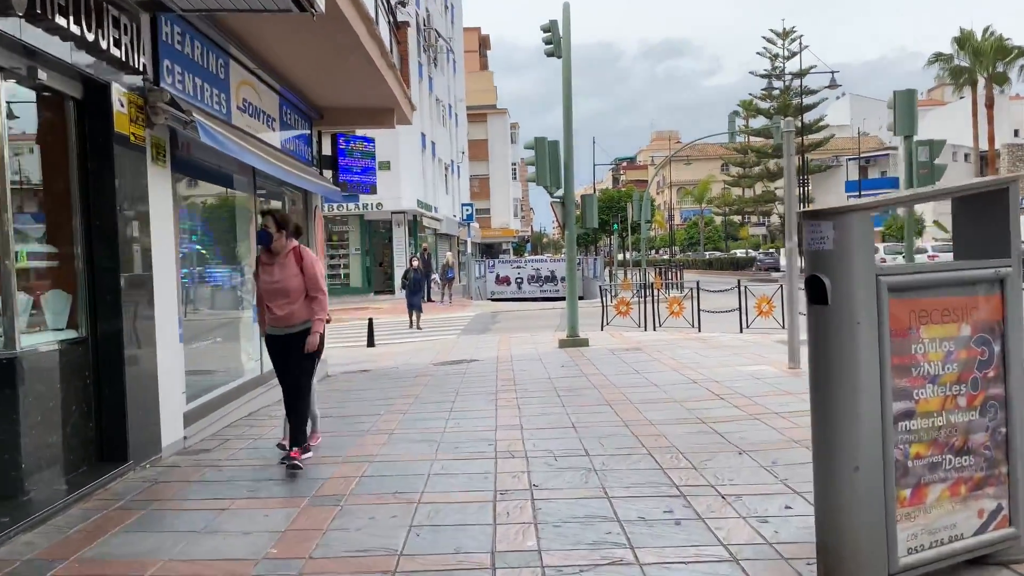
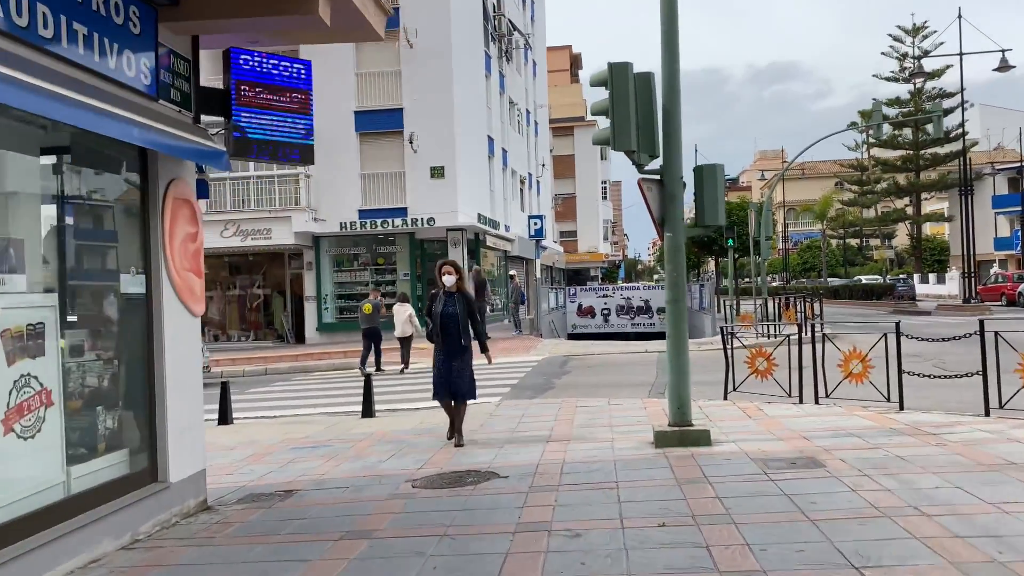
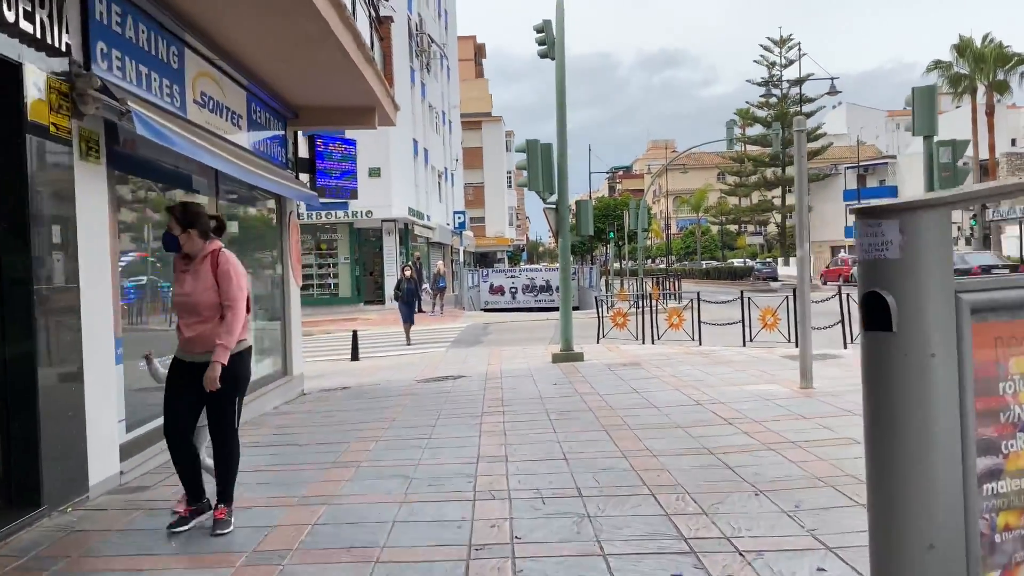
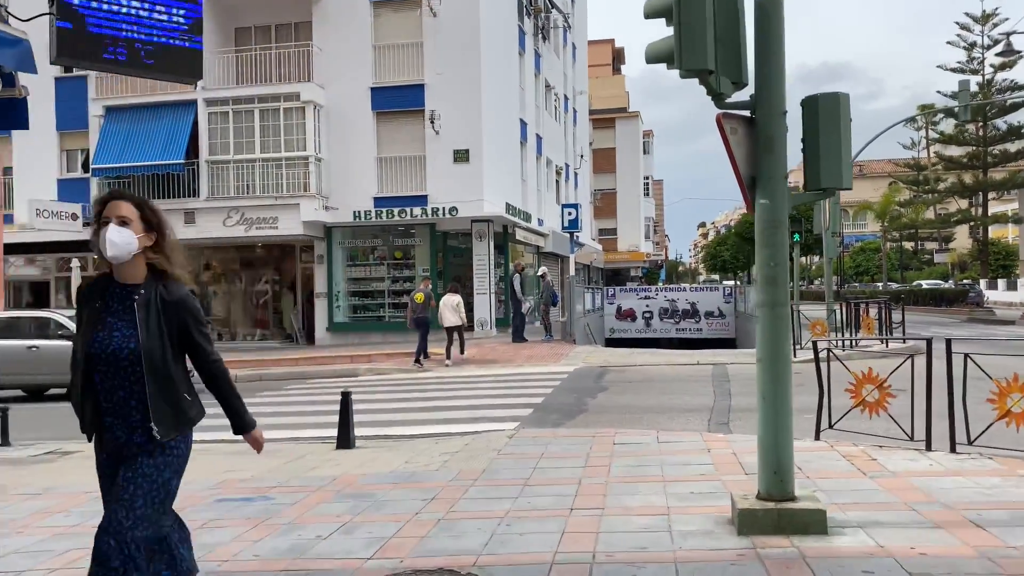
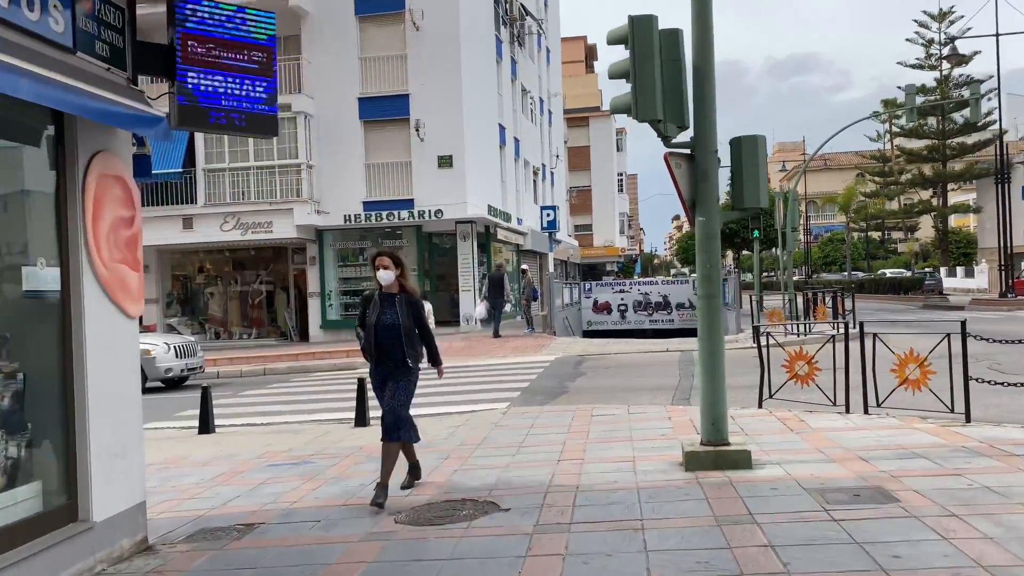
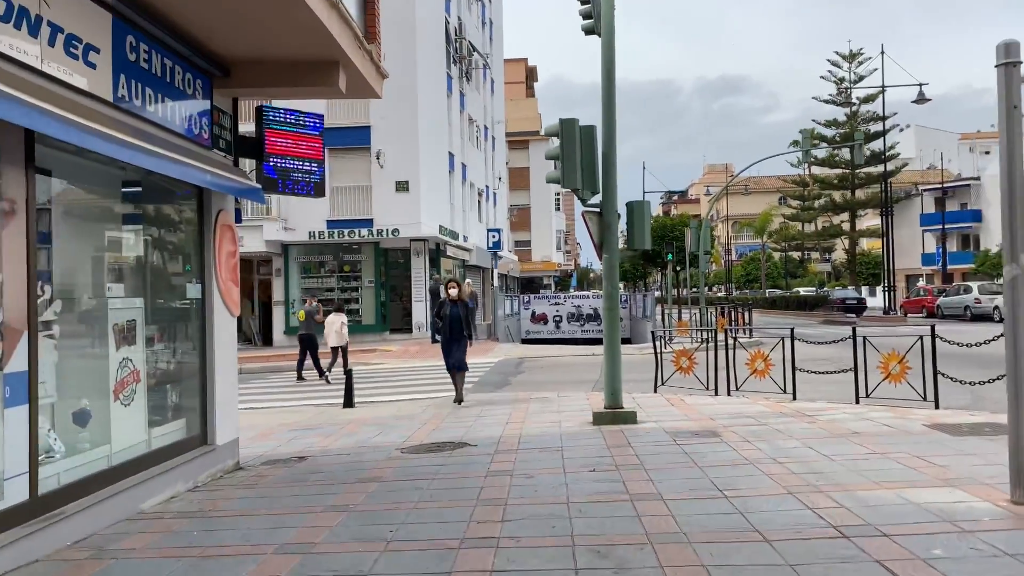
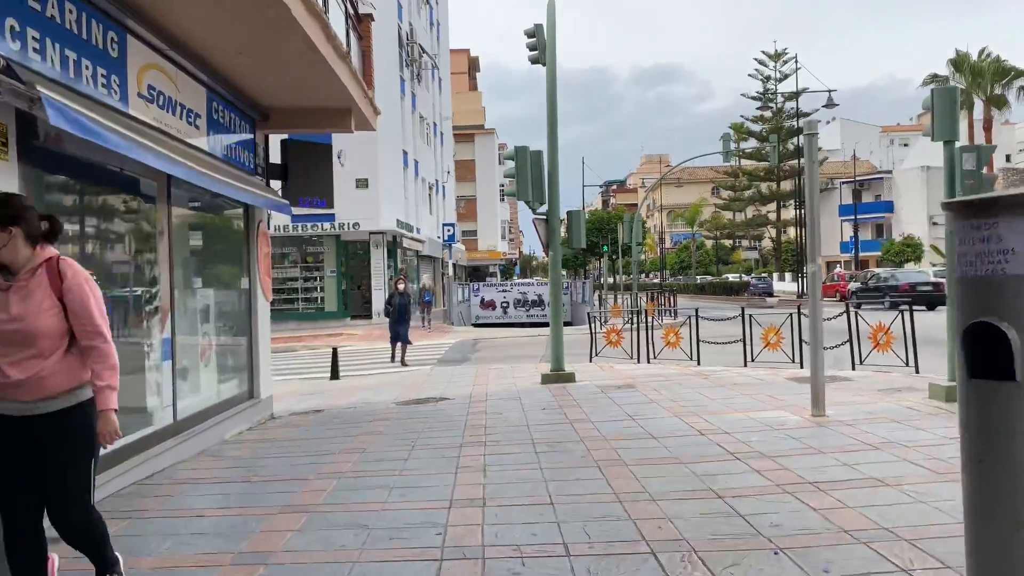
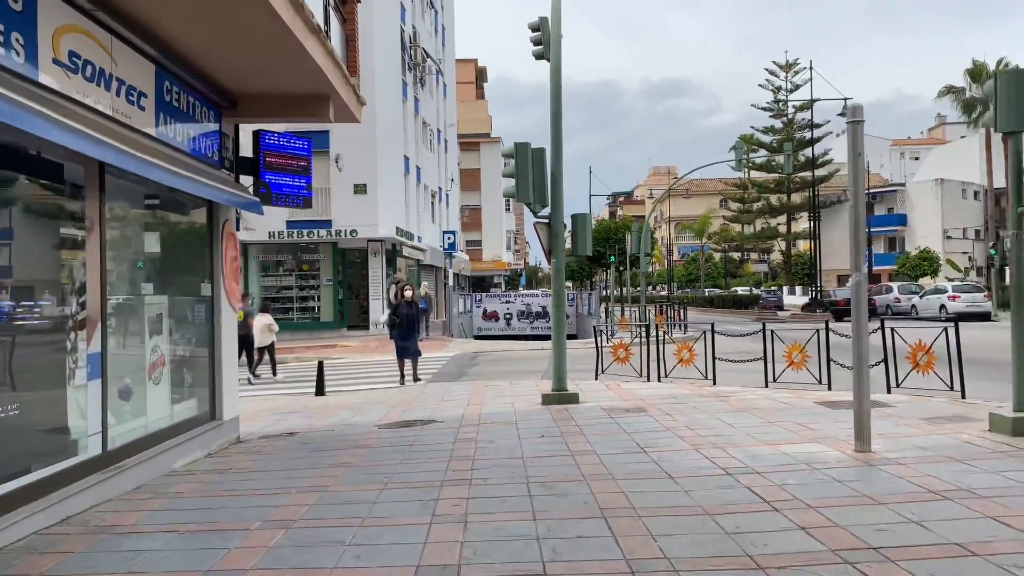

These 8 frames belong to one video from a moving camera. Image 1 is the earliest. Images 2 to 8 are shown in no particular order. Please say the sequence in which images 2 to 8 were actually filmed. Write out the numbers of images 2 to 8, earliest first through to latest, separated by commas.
3, 7, 8, 6, 2, 5, 4
